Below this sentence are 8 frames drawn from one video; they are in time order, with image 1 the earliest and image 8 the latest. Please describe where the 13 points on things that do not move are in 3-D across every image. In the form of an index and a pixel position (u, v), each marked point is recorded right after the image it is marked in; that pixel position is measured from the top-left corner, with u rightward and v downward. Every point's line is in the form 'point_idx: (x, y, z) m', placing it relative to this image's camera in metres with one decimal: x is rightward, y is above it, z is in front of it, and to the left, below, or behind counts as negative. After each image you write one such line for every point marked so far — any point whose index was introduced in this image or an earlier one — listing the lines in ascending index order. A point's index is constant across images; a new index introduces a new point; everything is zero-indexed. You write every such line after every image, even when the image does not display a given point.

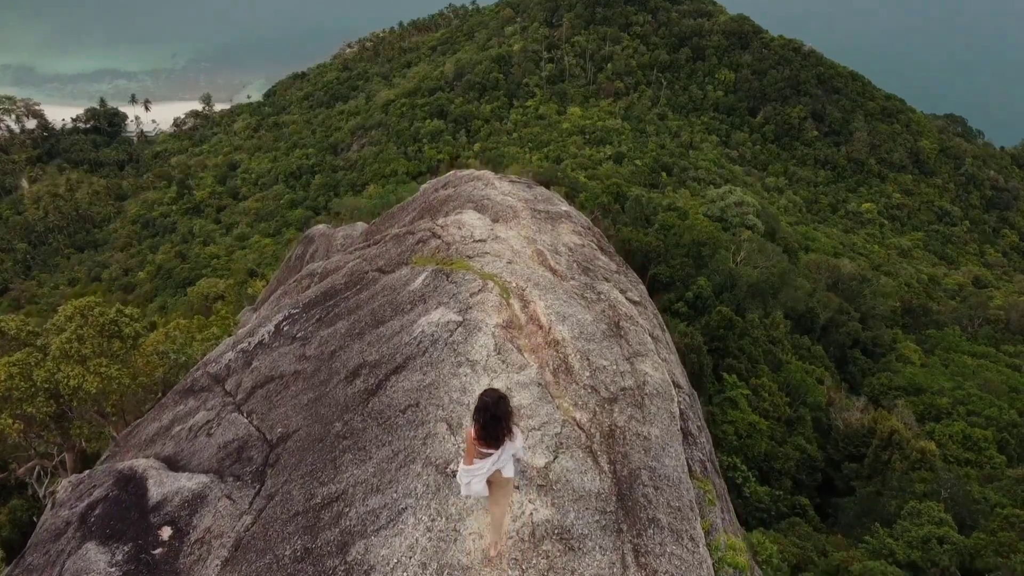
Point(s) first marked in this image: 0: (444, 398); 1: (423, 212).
0: (-0.8, -1.3, +7.5) m
1: (-2.0, +1.8, +14.9) m
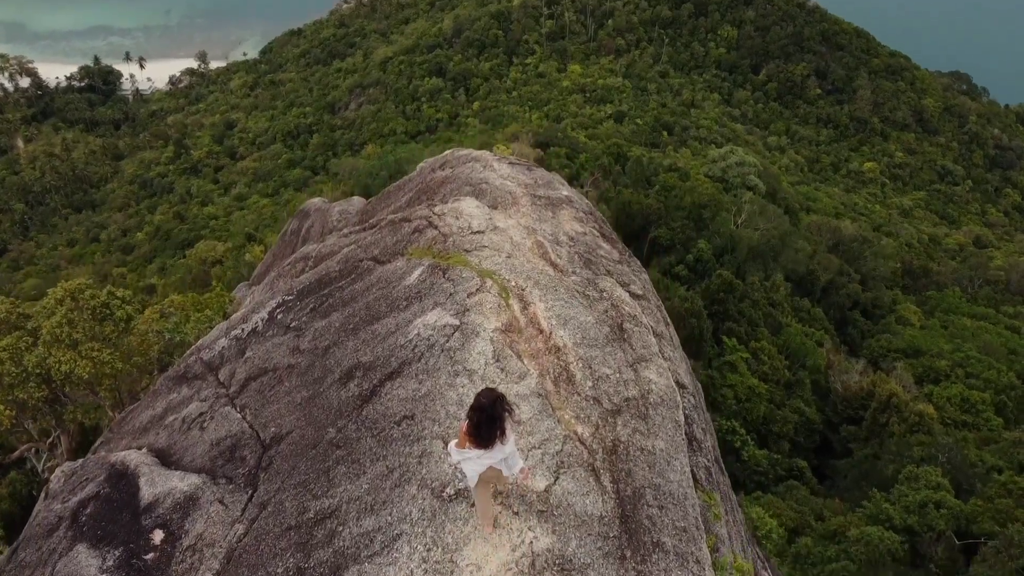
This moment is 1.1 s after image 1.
0: (-0.8, -1.4, +7.2) m
1: (-2.0, +2.1, +14.4) m
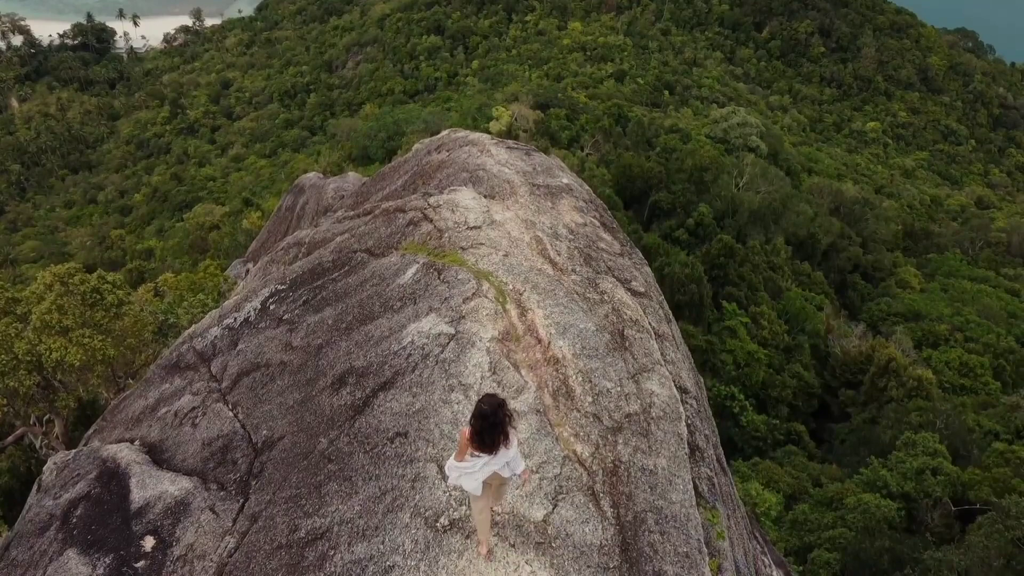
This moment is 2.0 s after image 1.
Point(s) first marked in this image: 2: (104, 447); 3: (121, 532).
0: (-0.8, -1.6, +7.0) m
1: (-2.0, +2.4, +14.0) m
2: (-7.0, -2.6, +11.3) m
3: (-5.4, -3.4, +9.2) m
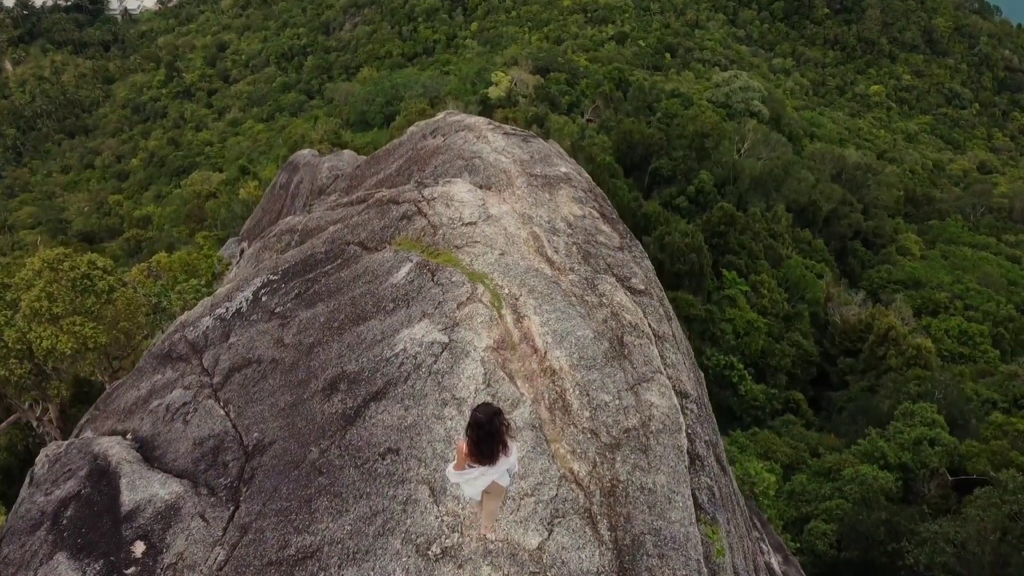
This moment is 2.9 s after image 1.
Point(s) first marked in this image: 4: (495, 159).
0: (-0.9, -1.7, +6.8) m
1: (-2.1, +2.6, +13.5) m
2: (-7.1, -2.5, +11.1) m
3: (-5.5, -3.4, +9.0) m
4: (-0.3, +2.3, +11.6) m
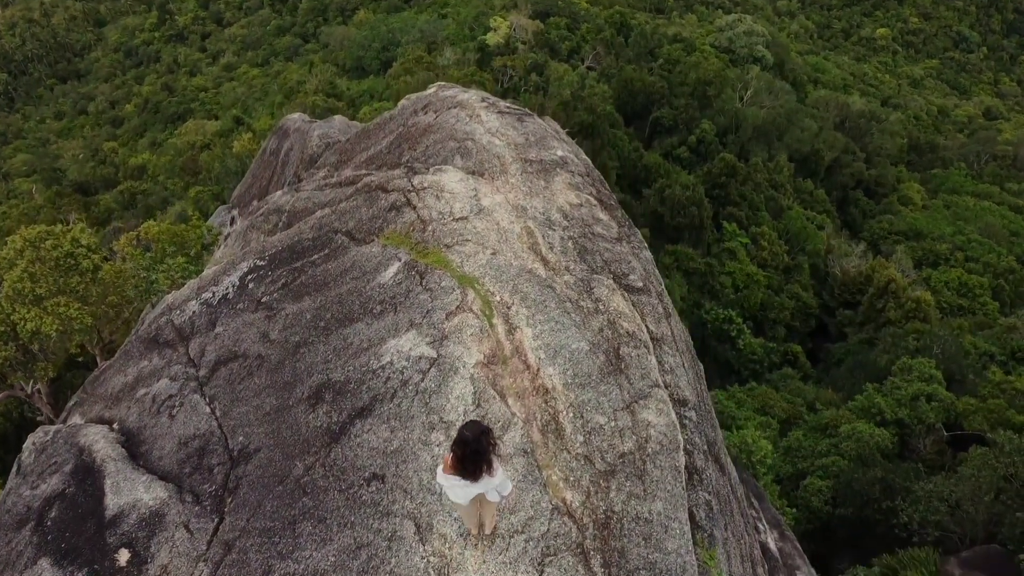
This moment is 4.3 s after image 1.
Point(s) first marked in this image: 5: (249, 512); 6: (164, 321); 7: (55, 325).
0: (-1.0, -1.9, +6.5) m
1: (-2.2, +2.9, +12.9) m
2: (-7.2, -2.4, +10.9) m
3: (-5.6, -3.4, +8.9) m
4: (-0.4, +2.4, +11.0) m
5: (-3.0, -2.6, +7.6) m
6: (-6.4, -0.7, +12.2) m
7: (-10.6, -0.9, +15.4) m
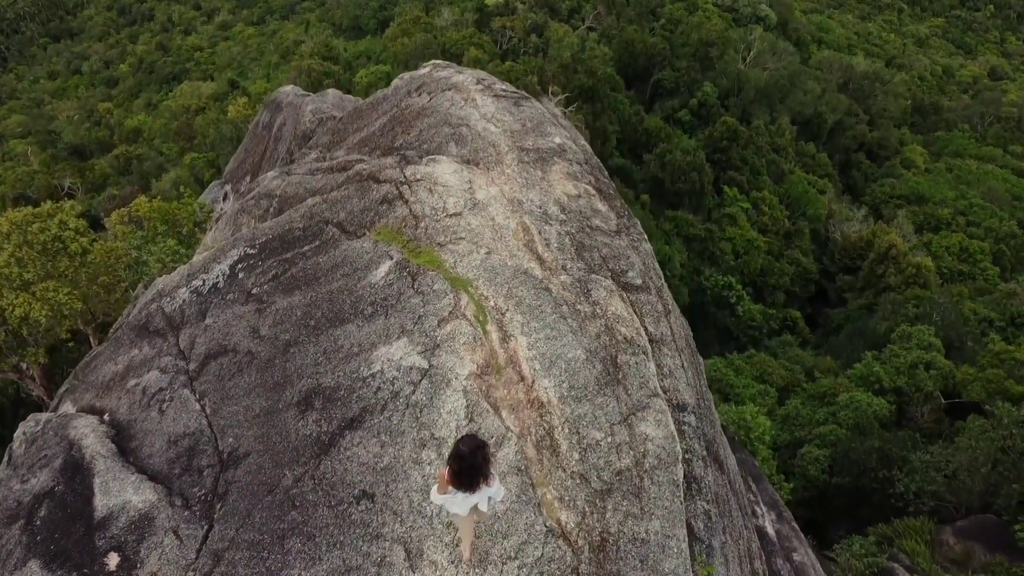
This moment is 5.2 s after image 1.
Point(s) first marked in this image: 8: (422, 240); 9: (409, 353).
0: (-1.0, -2.0, +6.3) m
1: (-2.3, +3.1, +12.5) m
2: (-7.2, -2.3, +10.7) m
3: (-5.6, -3.4, +8.8) m
4: (-0.5, +2.5, +10.6) m
5: (-3.1, -2.7, +7.5) m
6: (-6.4, -0.5, +11.9) m
7: (-10.7, -0.5, +15.2) m
8: (-1.2, +0.7, +8.8) m
9: (-1.1, -0.7, +7.2) m
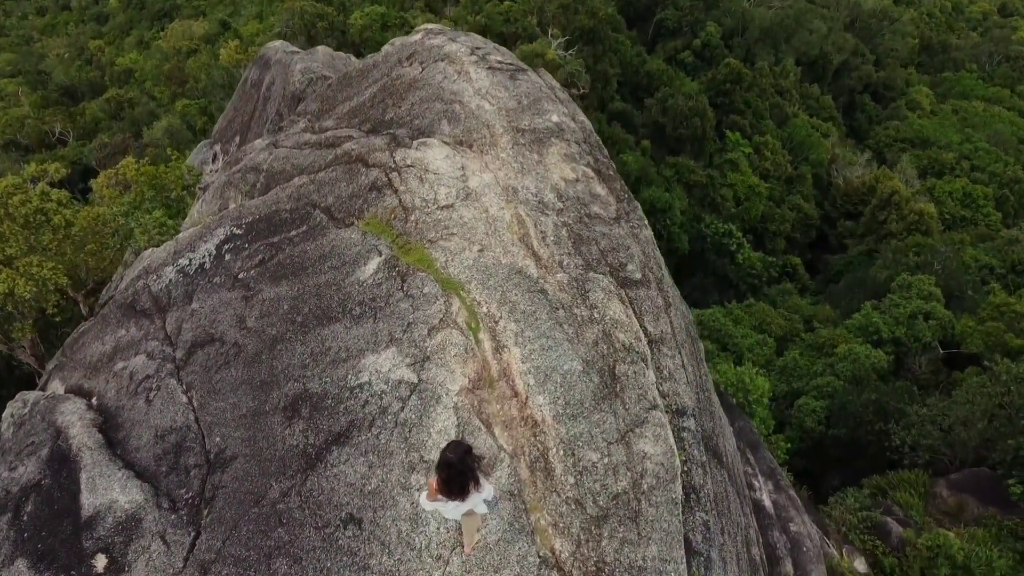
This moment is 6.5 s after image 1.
0: (-1.1, -2.1, +6.1) m
1: (-2.3, +3.4, +11.8) m
2: (-7.3, -2.1, +10.5) m
3: (-5.7, -3.4, +8.6) m
4: (-0.5, +2.7, +10.0) m
5: (-3.1, -2.7, +7.3) m
6: (-6.5, -0.2, +11.5) m
7: (-10.8, 0.0, +14.8) m
8: (-1.3, +0.7, +8.4) m
9: (-1.2, -0.8, +6.9) m
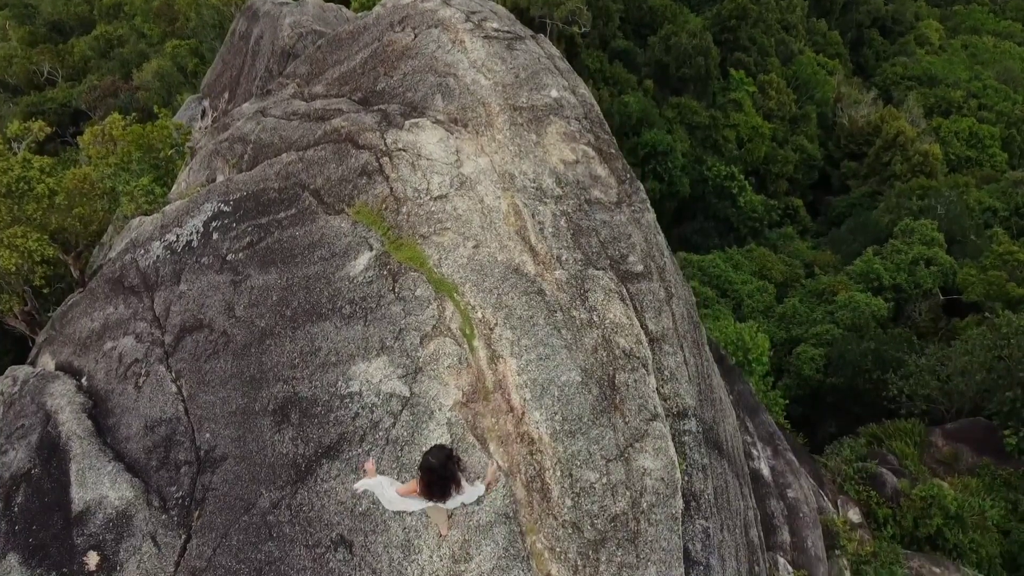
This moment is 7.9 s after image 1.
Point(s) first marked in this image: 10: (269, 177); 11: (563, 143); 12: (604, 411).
0: (-1.1, -2.3, +5.9) m
1: (-2.4, +3.8, +11.1) m
2: (-7.3, -1.8, +10.3) m
3: (-5.8, -3.3, +8.6) m
4: (-0.6, +2.9, +9.4) m
5: (-3.2, -2.8, +7.2) m
6: (-6.6, +0.1, +11.2) m
7: (-10.8, +0.6, +14.4) m
8: (-1.3, +0.8, +8.0) m
9: (-1.3, -0.9, +6.6) m
10: (-3.9, +1.6, +10.5) m
11: (+0.7, +1.9, +9.2) m
12: (+0.9, -1.2, +6.5) m
